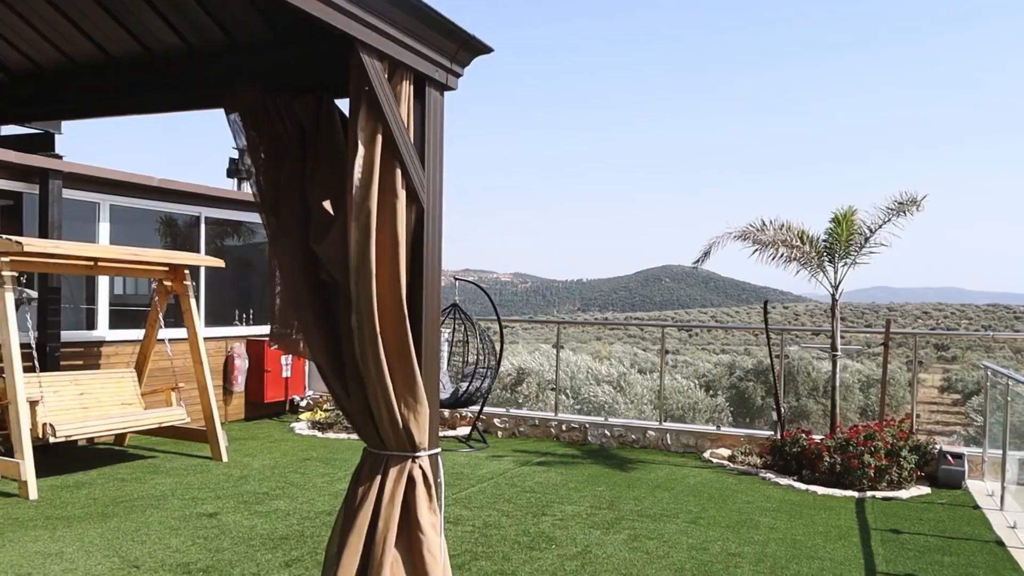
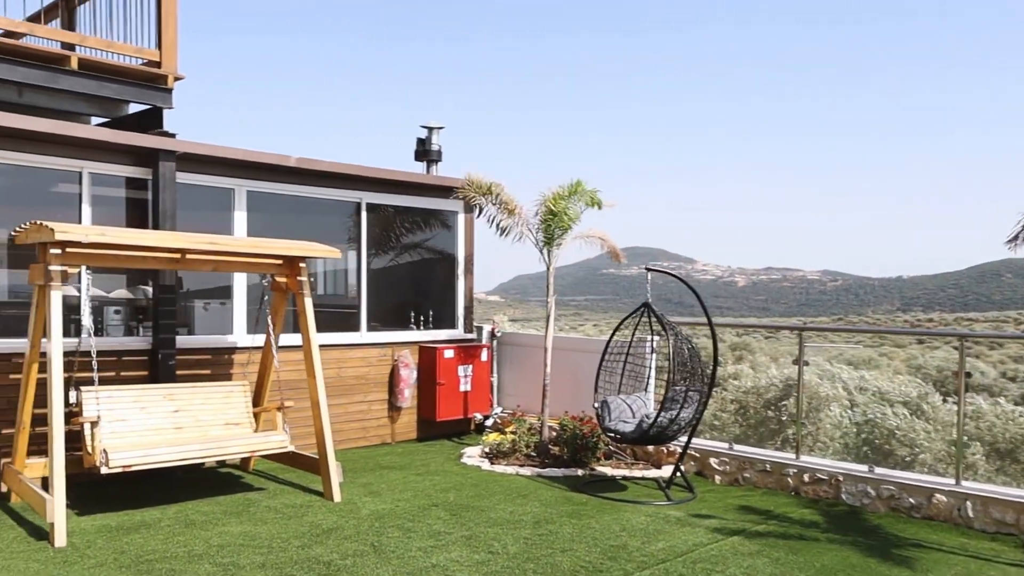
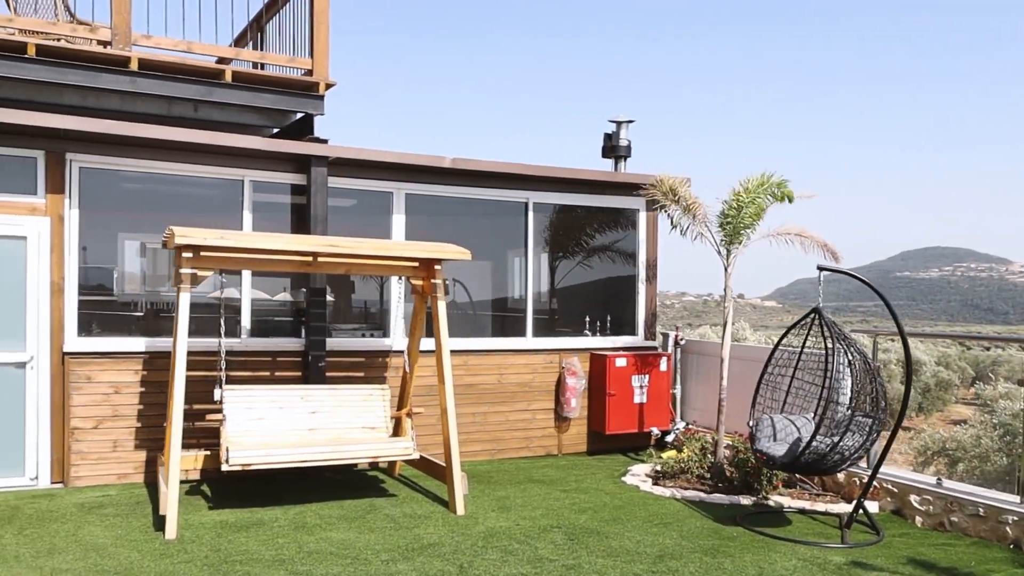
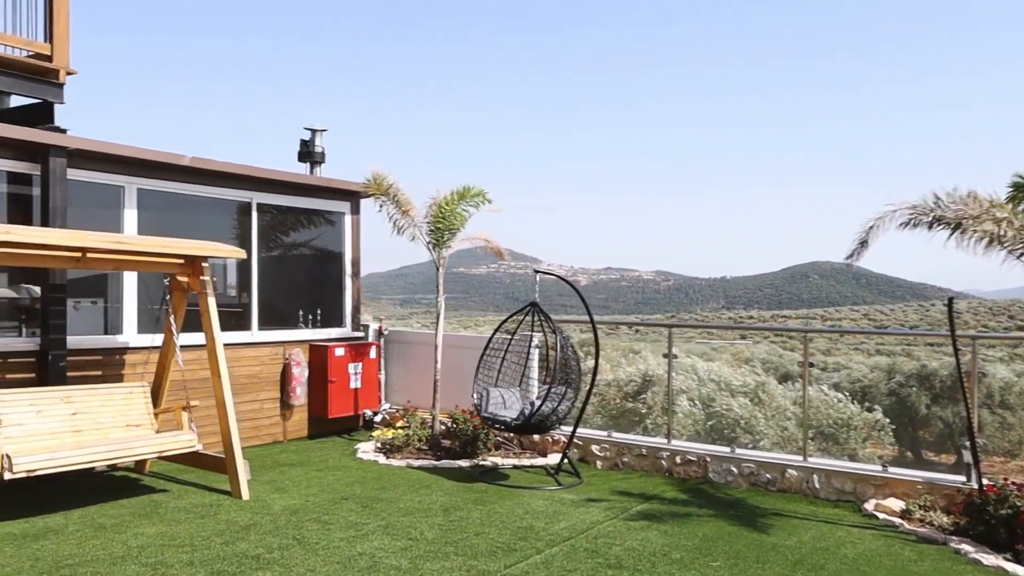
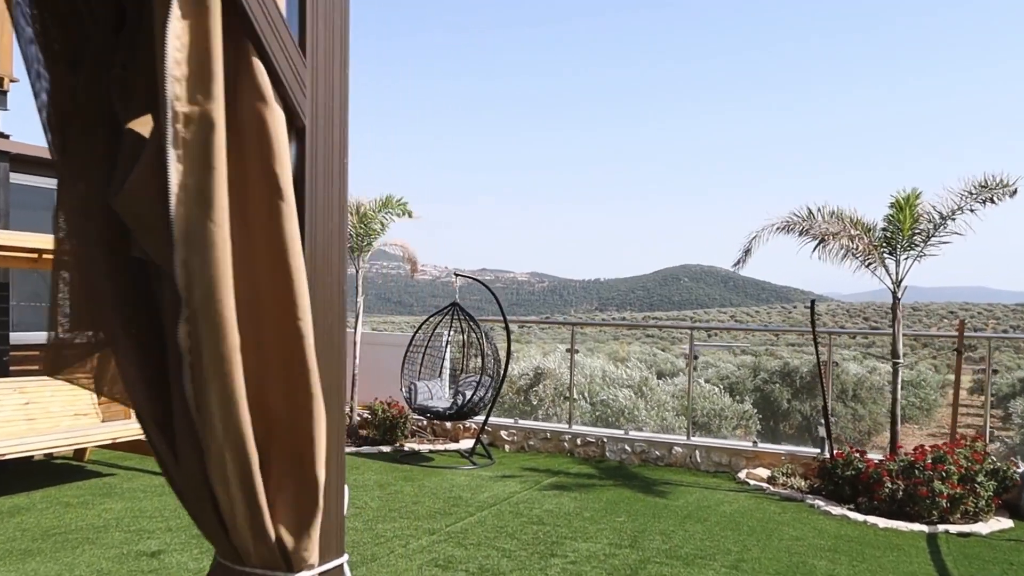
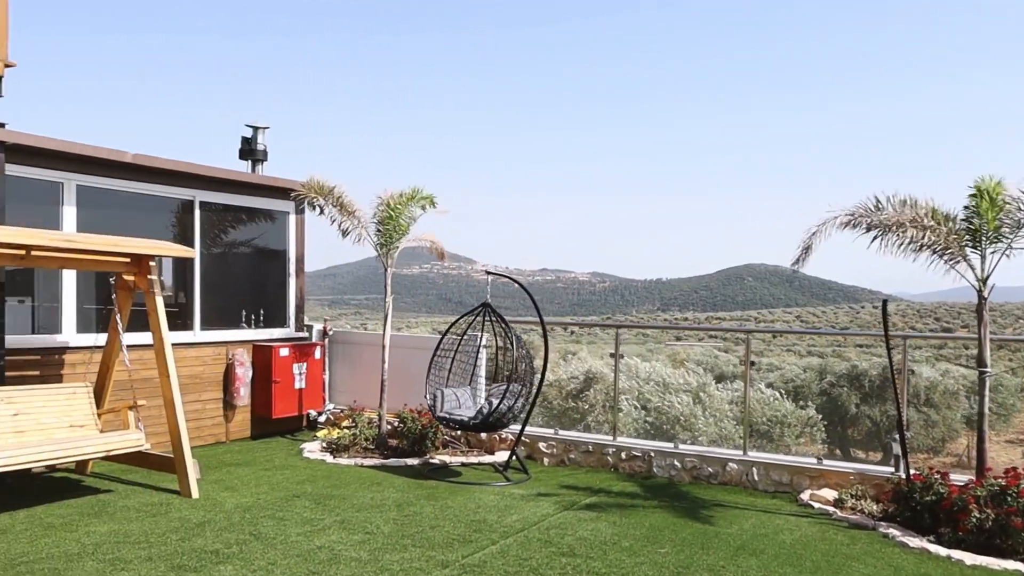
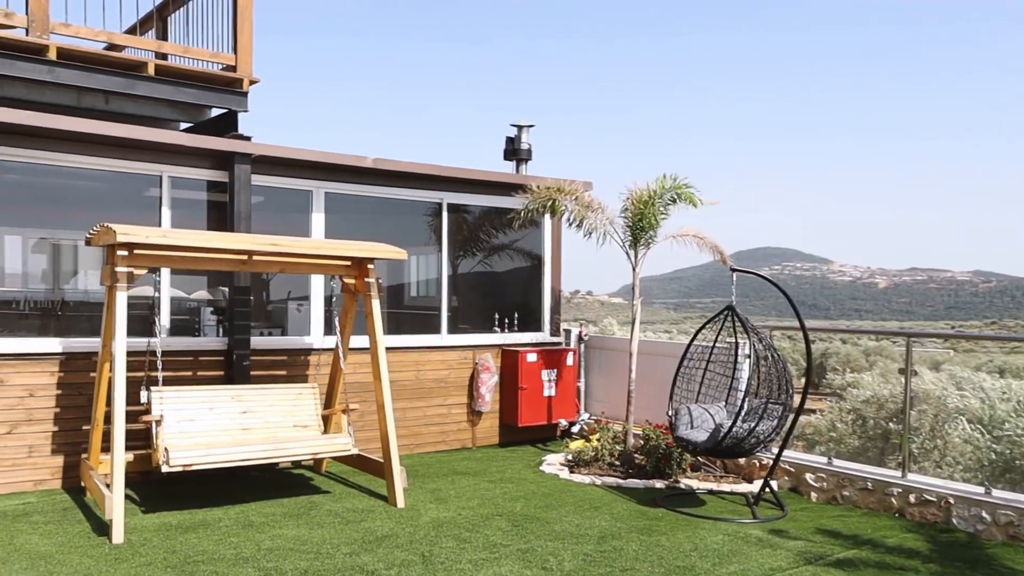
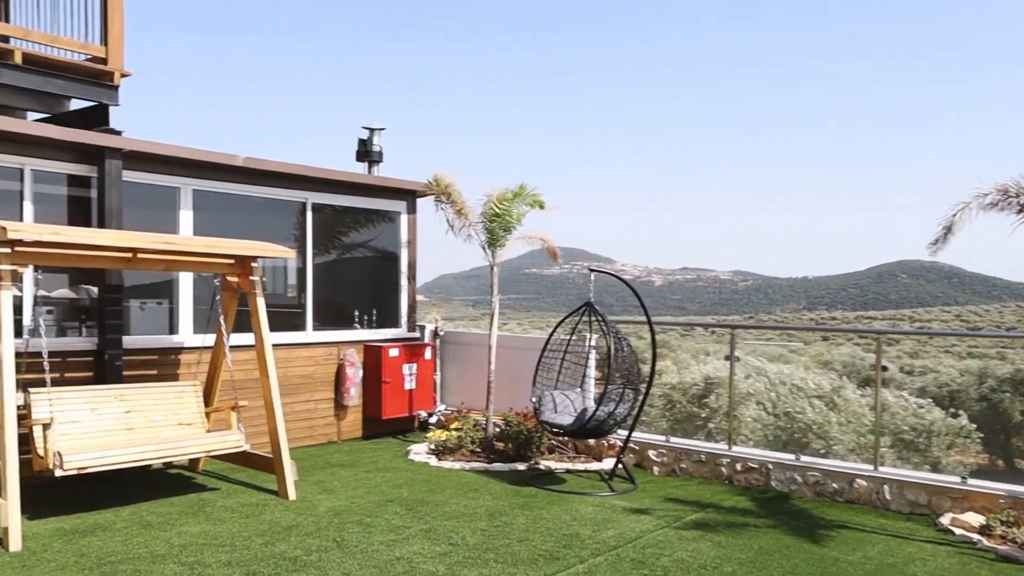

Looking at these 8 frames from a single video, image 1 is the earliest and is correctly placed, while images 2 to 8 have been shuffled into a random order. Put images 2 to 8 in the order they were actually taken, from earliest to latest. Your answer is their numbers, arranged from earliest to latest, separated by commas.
5, 6, 4, 8, 2, 7, 3
